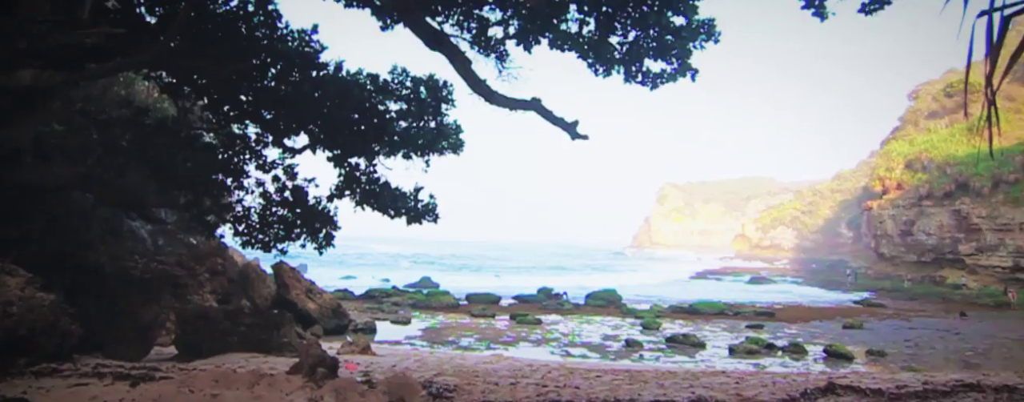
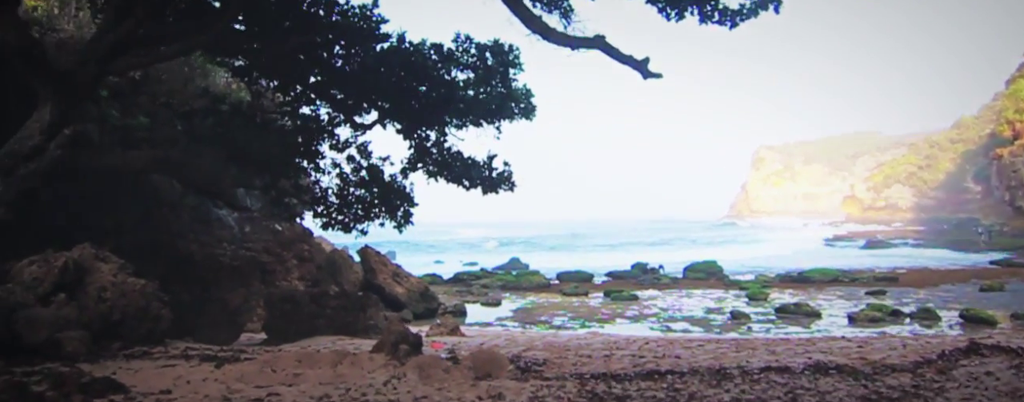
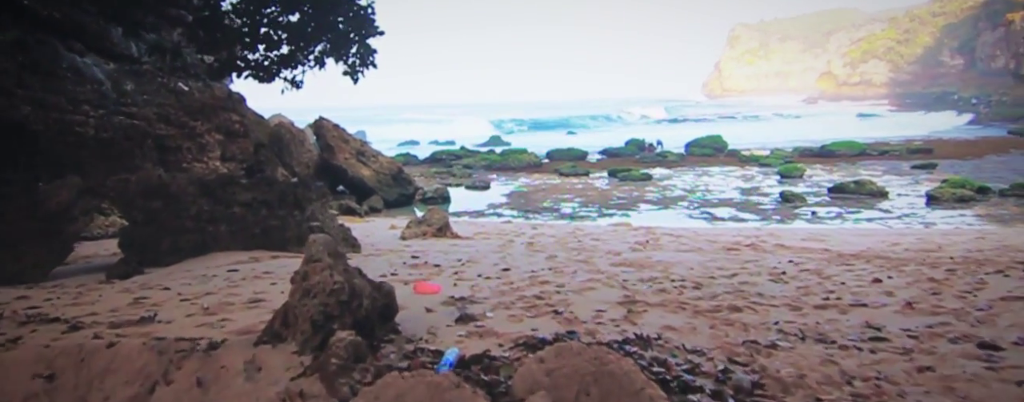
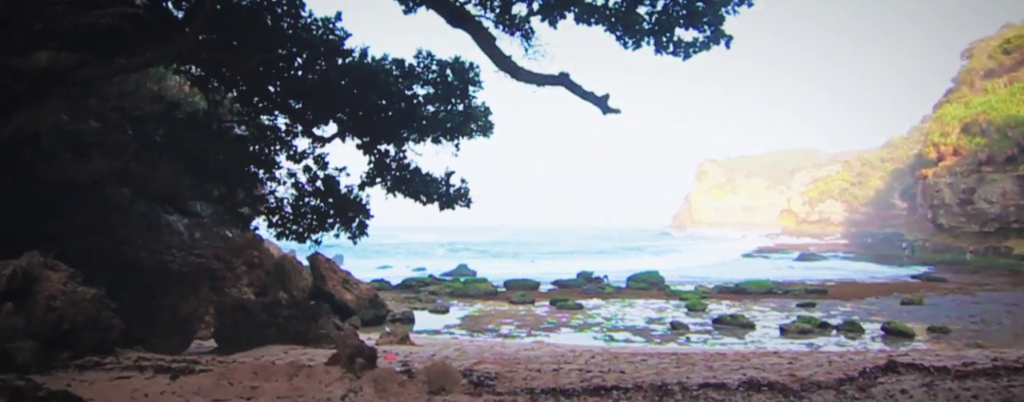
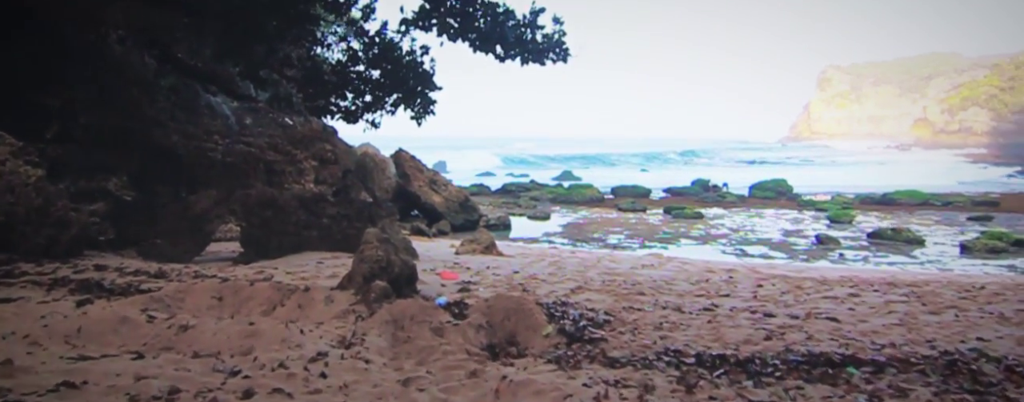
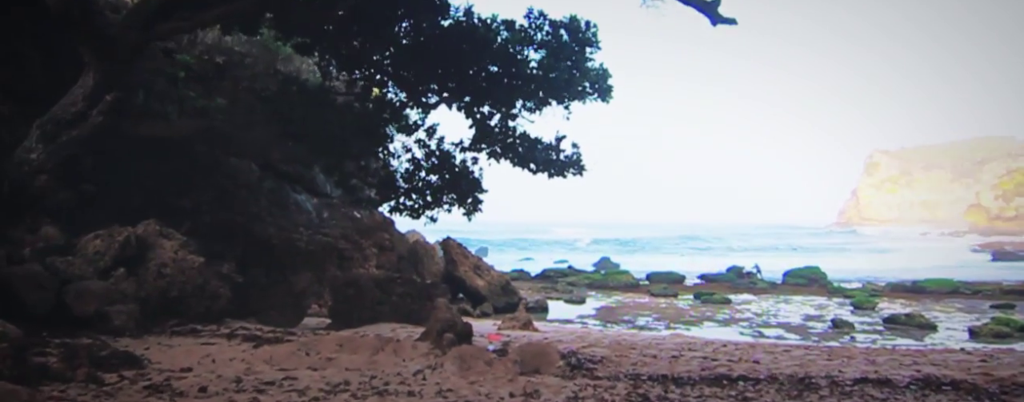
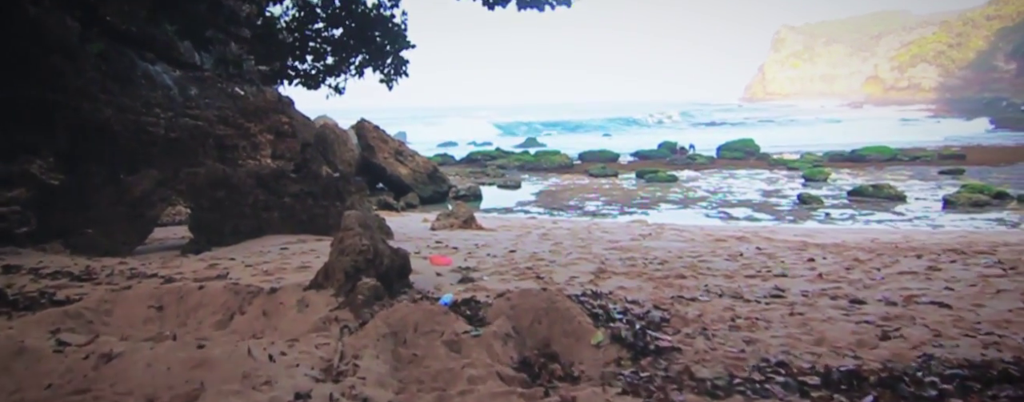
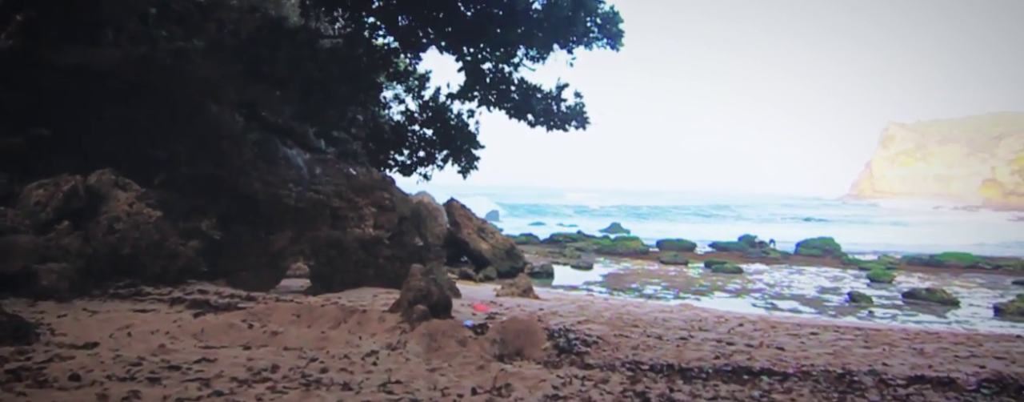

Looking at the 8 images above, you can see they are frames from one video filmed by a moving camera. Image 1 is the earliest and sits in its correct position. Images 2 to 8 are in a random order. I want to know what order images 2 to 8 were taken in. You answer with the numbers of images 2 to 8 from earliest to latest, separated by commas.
4, 2, 6, 8, 5, 7, 3
